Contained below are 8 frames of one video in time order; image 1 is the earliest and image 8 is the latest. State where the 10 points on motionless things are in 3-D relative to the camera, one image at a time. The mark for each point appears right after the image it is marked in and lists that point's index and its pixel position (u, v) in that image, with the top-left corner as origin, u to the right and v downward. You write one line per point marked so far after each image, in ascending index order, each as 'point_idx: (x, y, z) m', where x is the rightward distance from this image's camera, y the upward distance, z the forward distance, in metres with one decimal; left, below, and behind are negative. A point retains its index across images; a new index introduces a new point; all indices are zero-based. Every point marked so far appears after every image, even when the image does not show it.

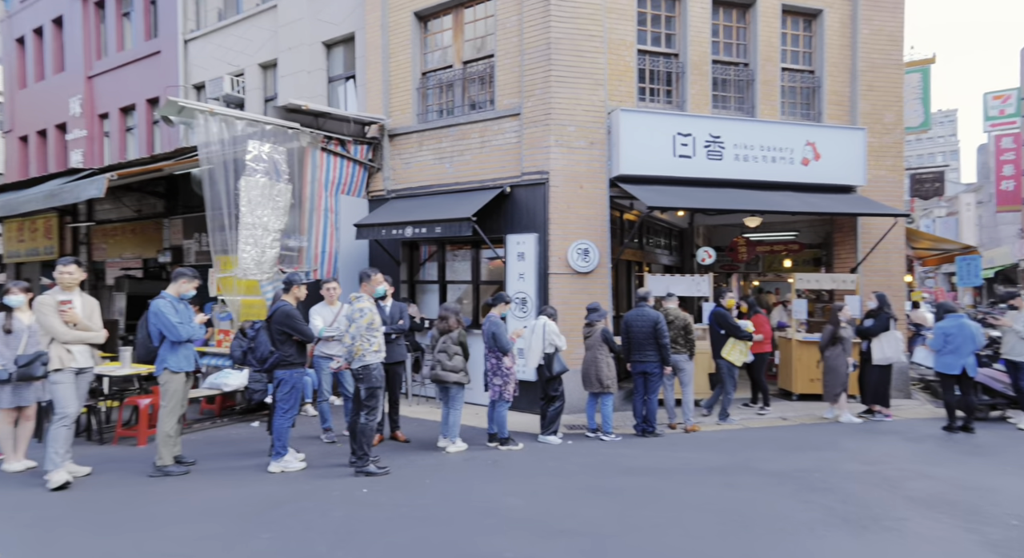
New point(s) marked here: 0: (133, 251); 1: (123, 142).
0: (-9.7, +0.7, +13.3) m
1: (-10.3, +3.7, +13.8) m
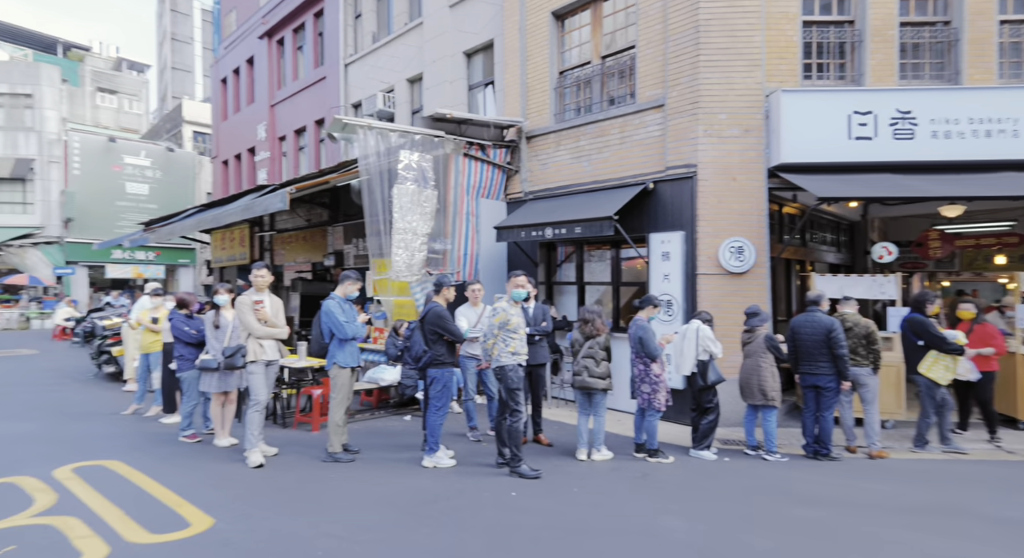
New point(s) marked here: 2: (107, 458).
0: (-6.0, +0.7, +15.1) m
1: (-6.5, +3.6, +15.8) m
2: (-4.3, -1.9, +5.5) m
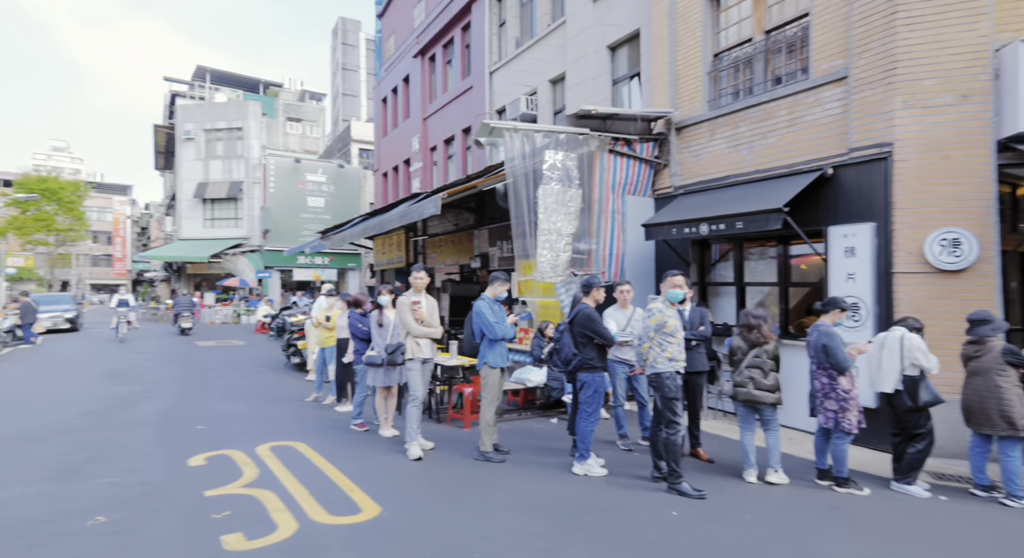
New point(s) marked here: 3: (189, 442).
0: (-1.8, +0.6, +15.9) m
1: (-2.1, +3.6, +16.7) m
2: (-2.6, -1.9, +6.2) m
3: (-3.8, -1.9, +6.1) m
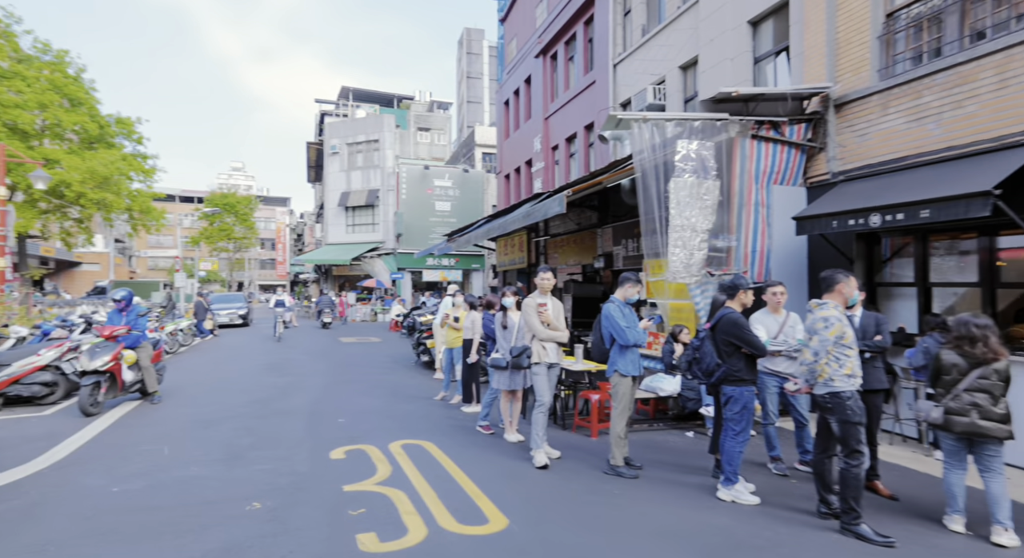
0: (+1.9, +0.6, +15.6) m
1: (+1.8, +3.6, +16.5) m
2: (-1.1, -1.9, +6.3) m
3: (-2.3, -2.0, +6.5) m
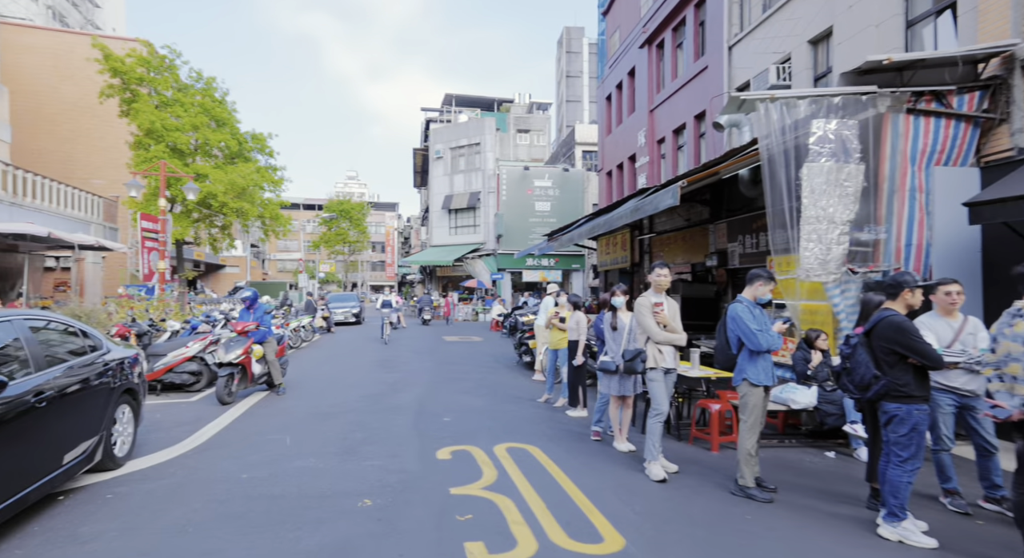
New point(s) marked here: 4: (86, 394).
0: (+4.9, +0.6, +14.7) m
1: (+4.9, +3.6, +15.6) m
2: (+0.2, -1.9, +6.1) m
3: (-0.9, -1.9, +6.5) m
4: (-3.9, -1.1, +4.7) m
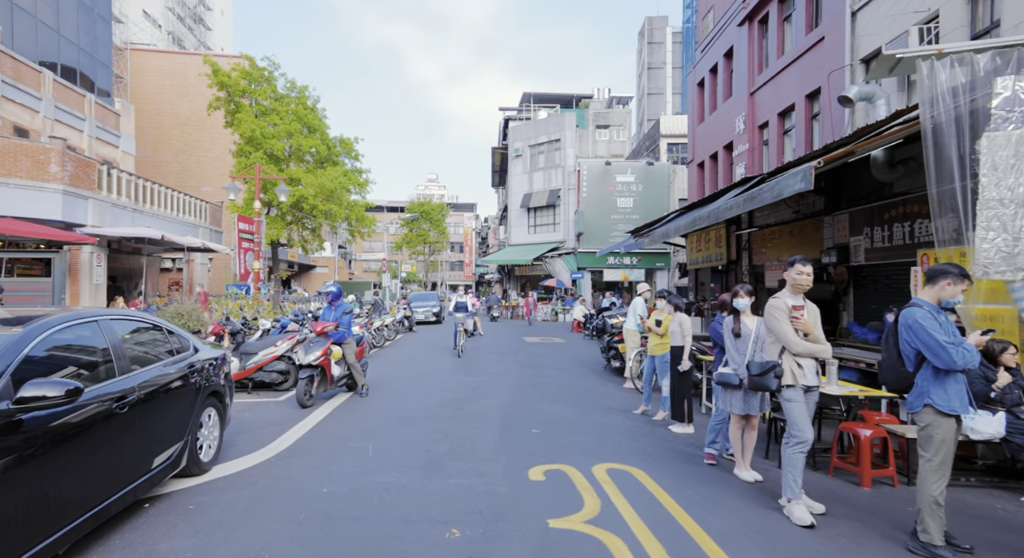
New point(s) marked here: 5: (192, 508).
0: (+7.1, +0.6, +13.2) m
1: (+7.3, +3.6, +14.0) m
2: (+1.2, -1.9, +5.4) m
3: (+0.2, -1.9, +5.9) m
4: (-3.0, -1.0, +4.6) m
5: (-2.6, -1.8, +4.2) m
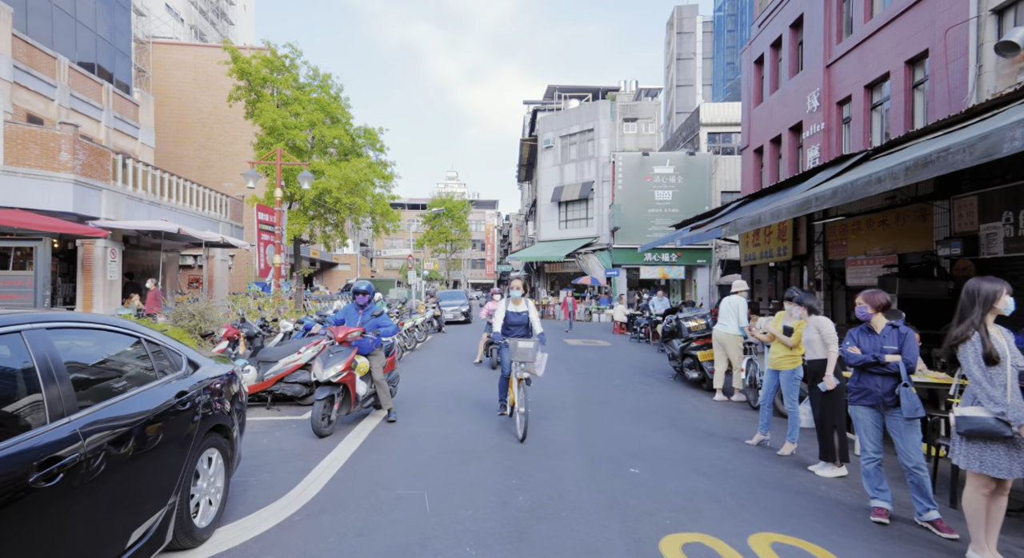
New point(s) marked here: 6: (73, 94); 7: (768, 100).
0: (+8.2, +0.7, +11.4) m
1: (+8.4, +3.7, +12.2) m
2: (+2.1, -1.8, +3.8) m
3: (+1.1, -1.9, +4.4) m
4: (-2.2, -1.0, +3.1) m
5: (-1.8, -1.8, +2.7) m
6: (-16.8, +7.1, +19.8) m
7: (+8.6, +6.0, +17.5) m
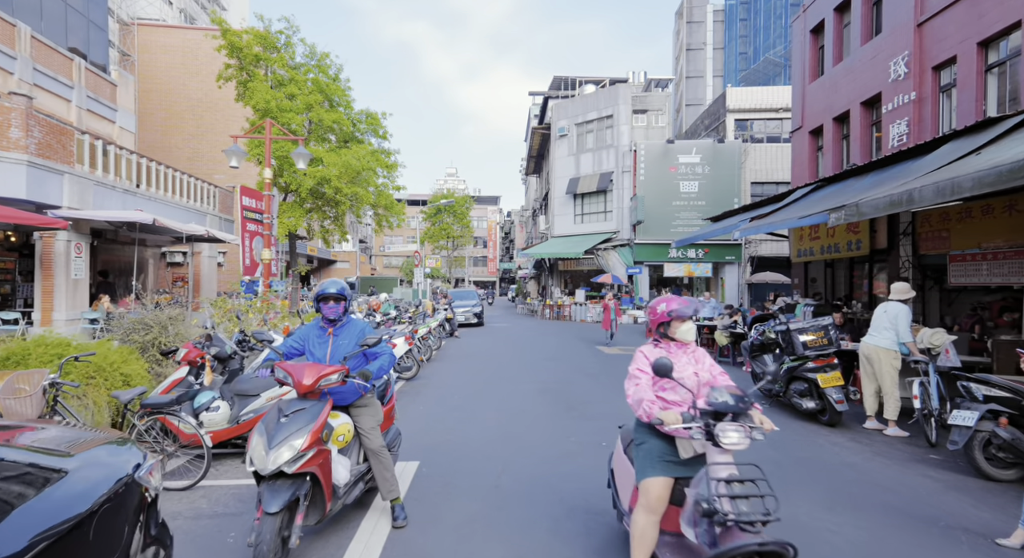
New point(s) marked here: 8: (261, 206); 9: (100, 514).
0: (+9.0, +0.8, +9.2) m
1: (+9.2, +3.7, +10.0) m
2: (+2.9, -1.9, +1.6) m
3: (+1.9, -1.9, +2.2) m
4: (-1.4, -1.0, +0.9) m
5: (-0.9, -1.8, +0.5) m
6: (-16.0, +7.1, +17.5) m
7: (+9.3, +6.1, +15.3) m
8: (-5.8, +1.6, +11.9) m
9: (-1.5, -0.8, +1.8) m
